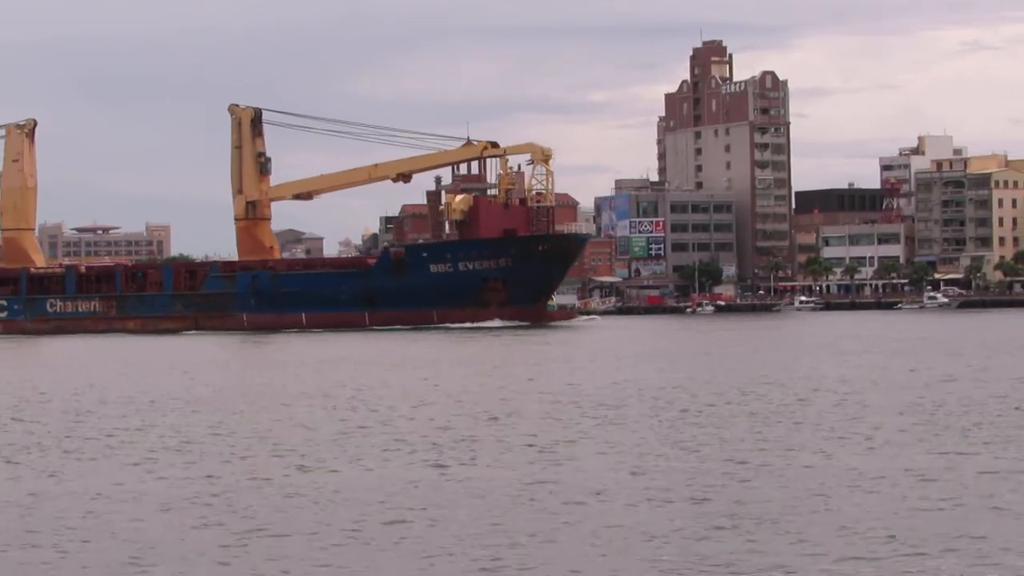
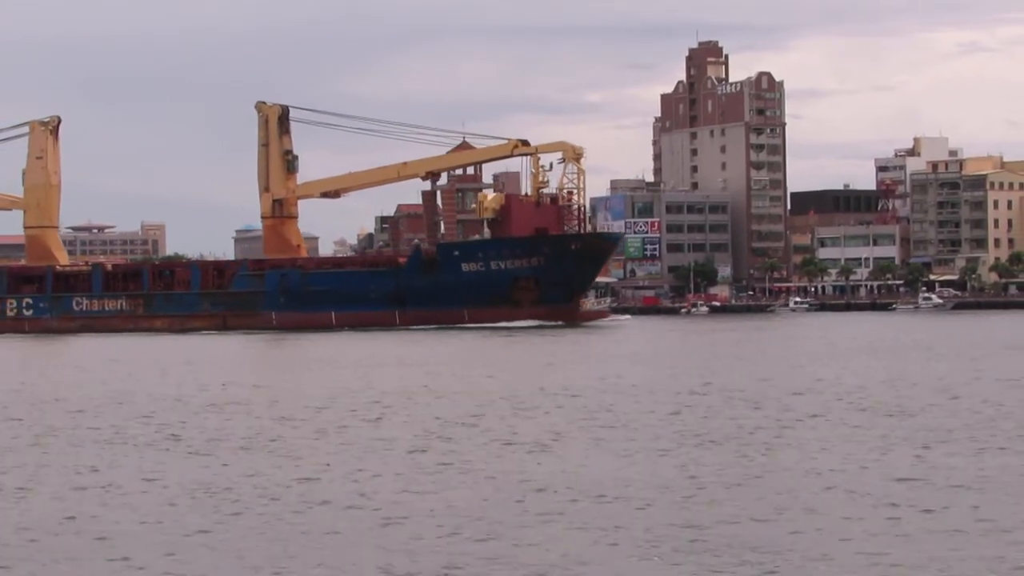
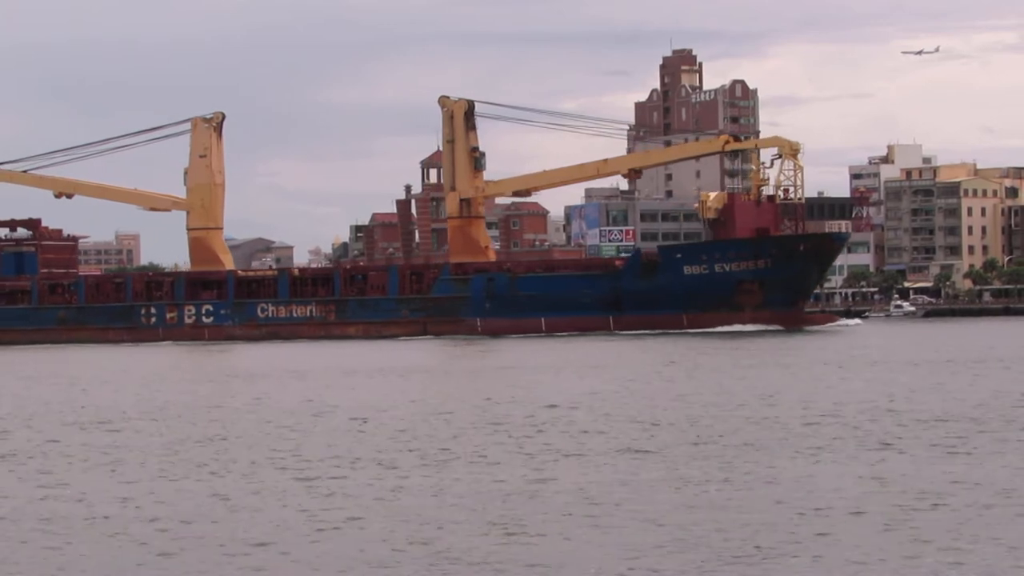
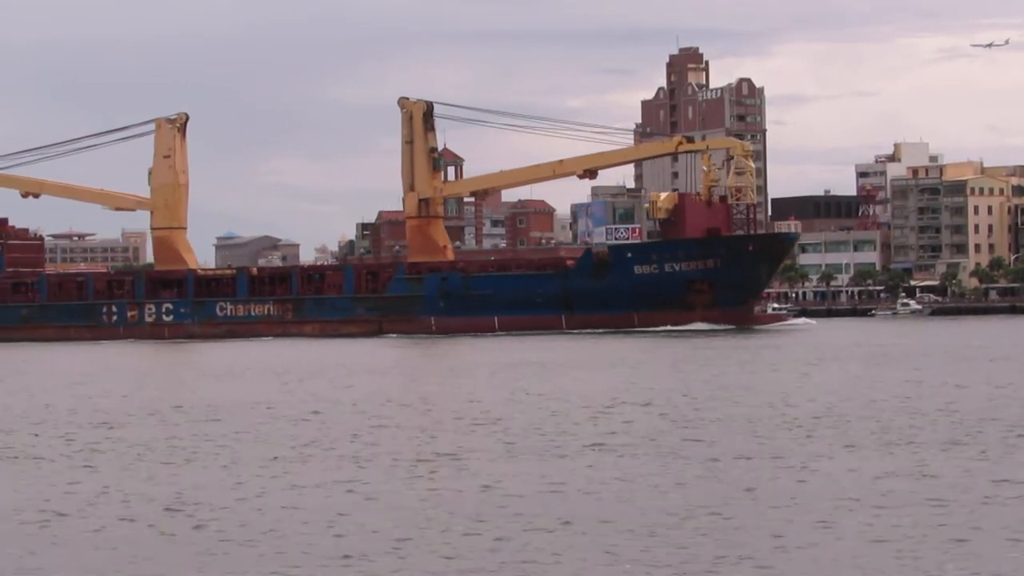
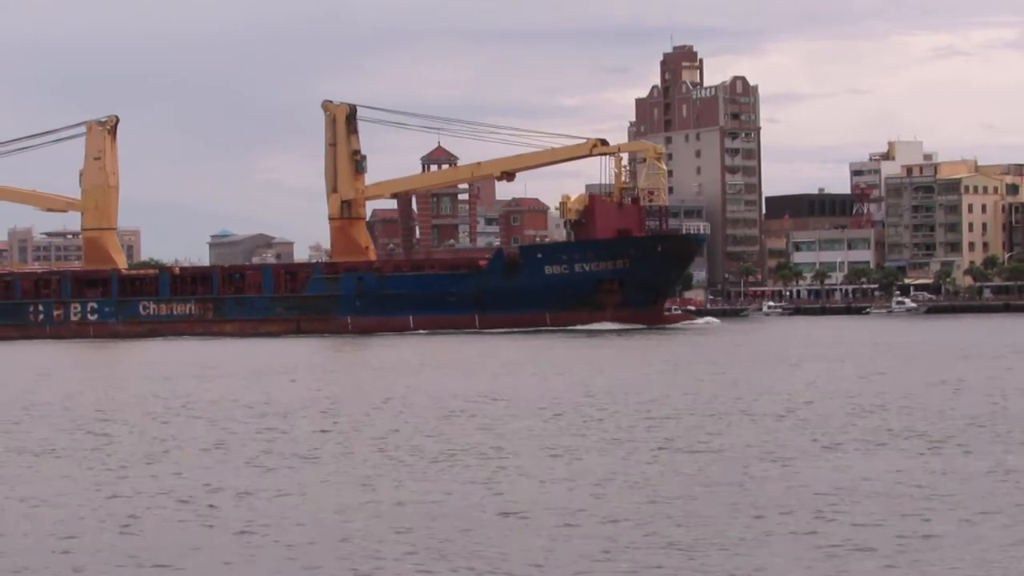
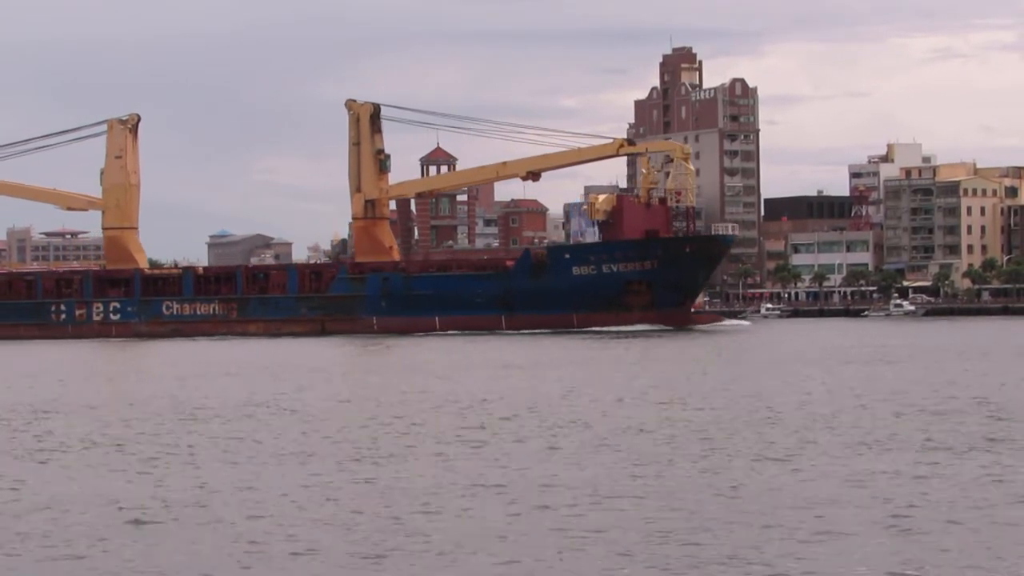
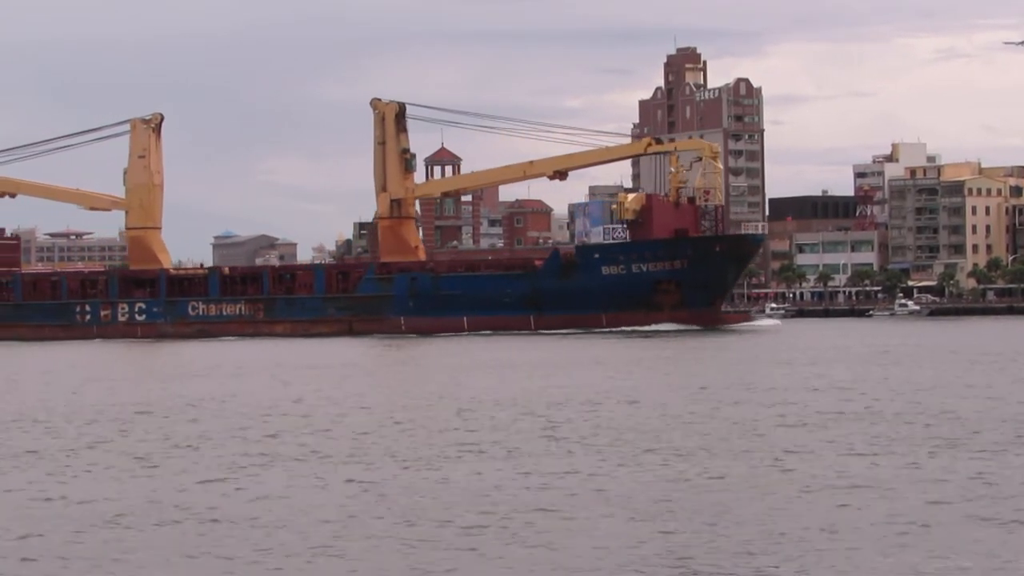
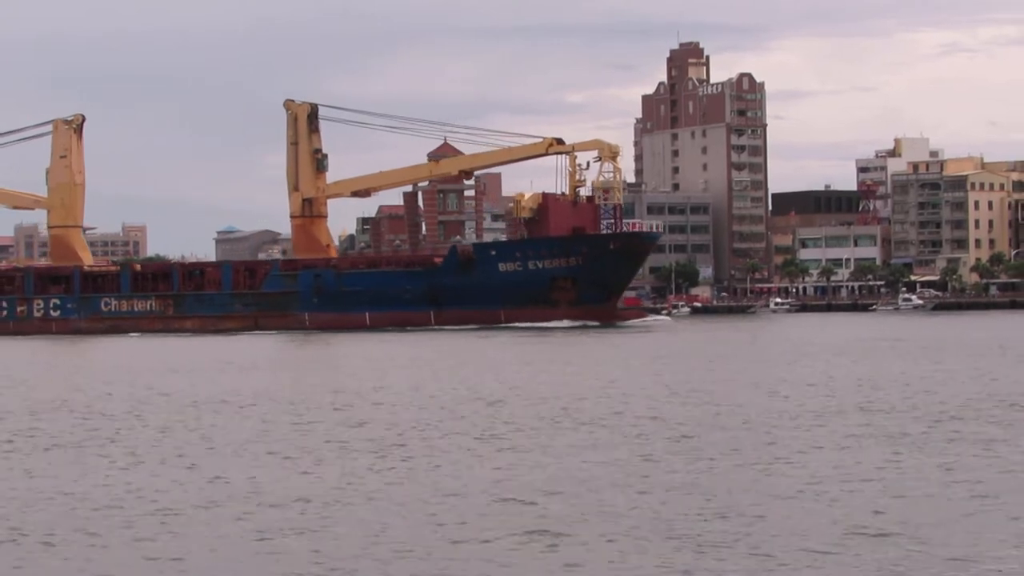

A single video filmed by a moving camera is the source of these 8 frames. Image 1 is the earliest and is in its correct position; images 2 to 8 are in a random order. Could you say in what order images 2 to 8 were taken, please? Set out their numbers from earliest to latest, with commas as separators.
2, 8, 5, 6, 7, 4, 3
